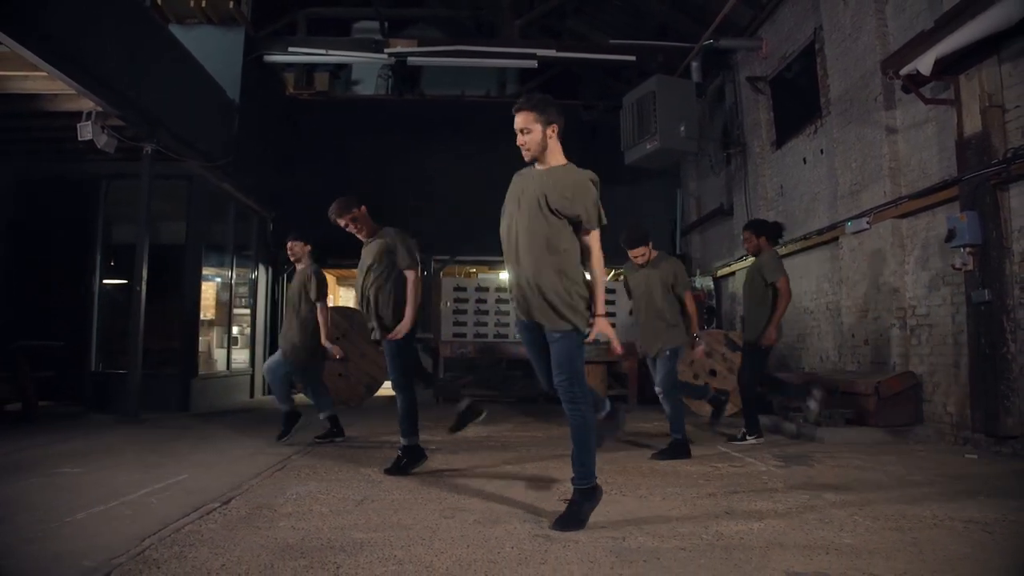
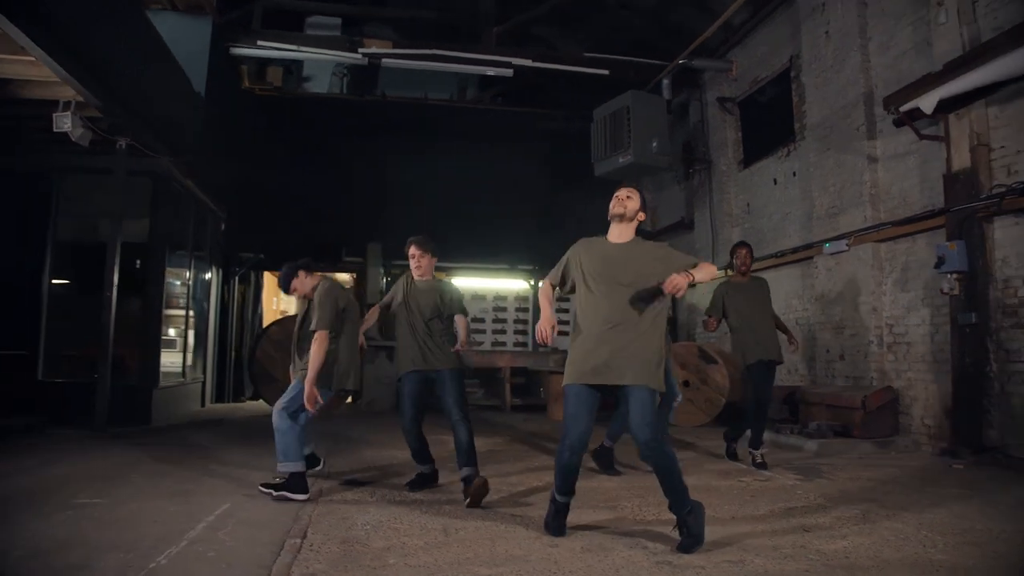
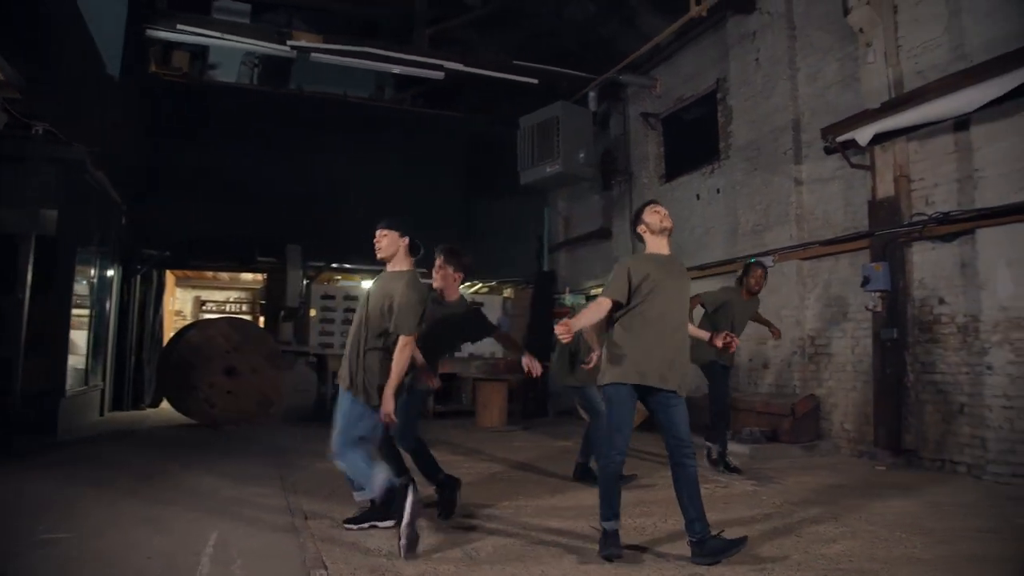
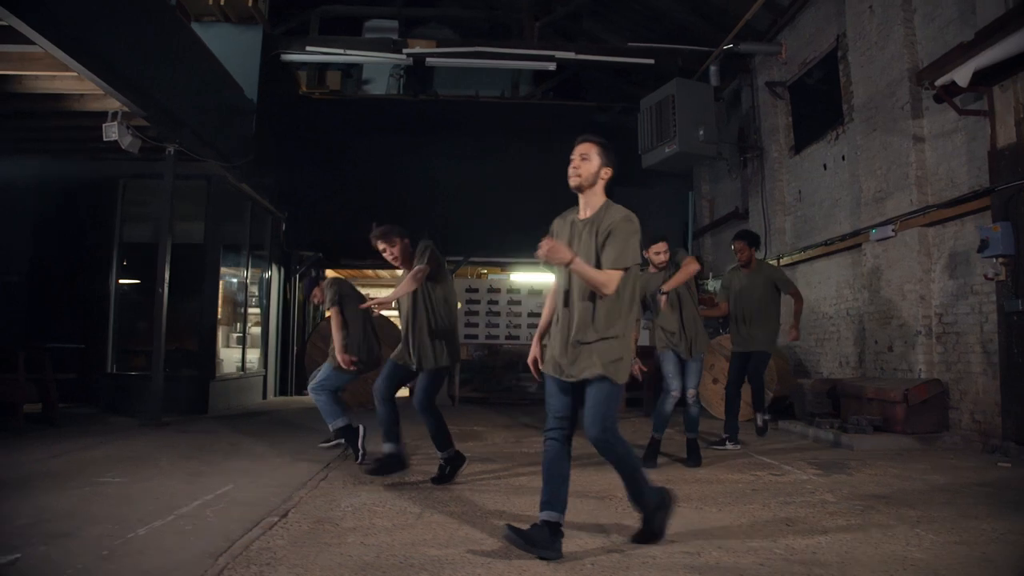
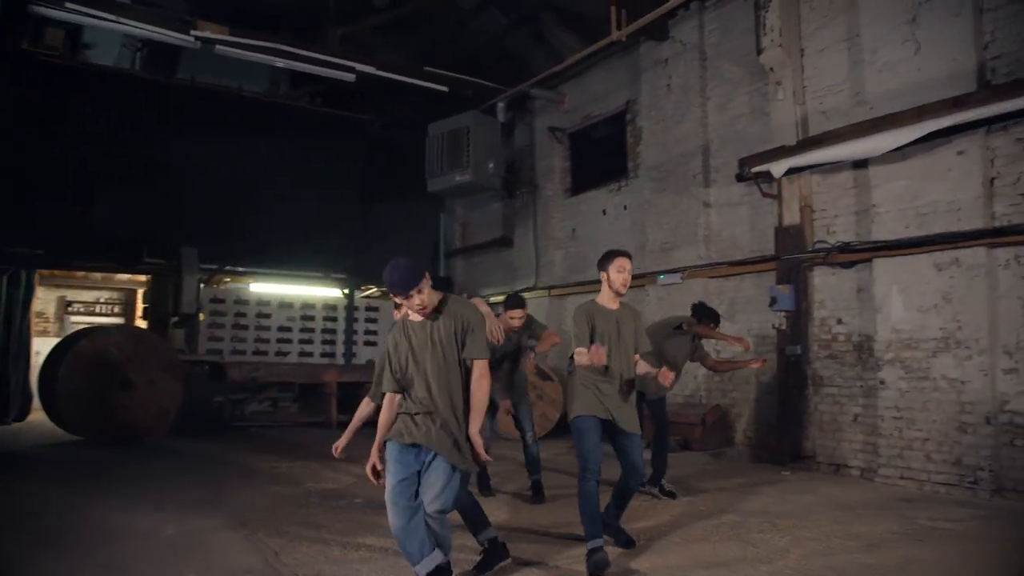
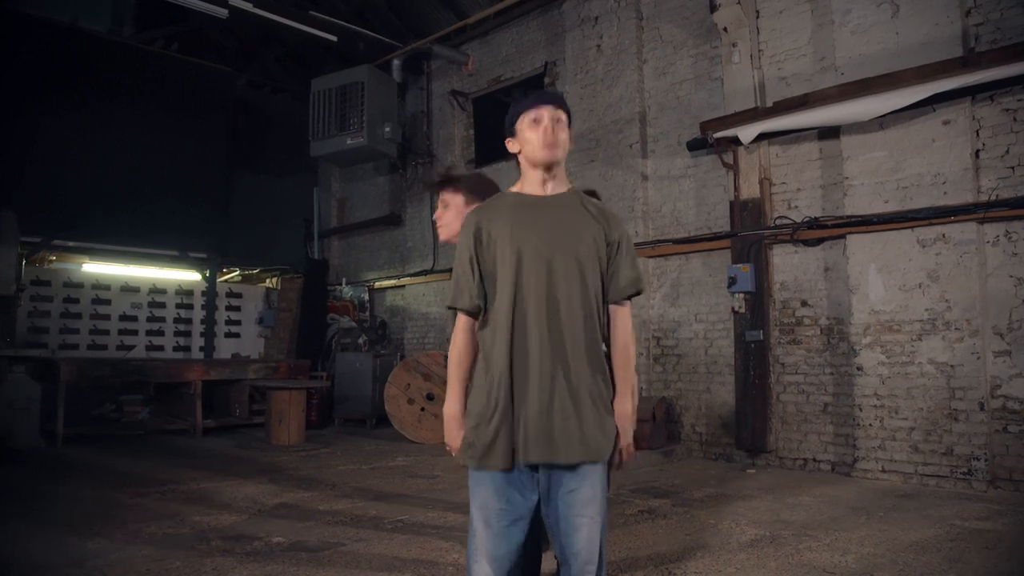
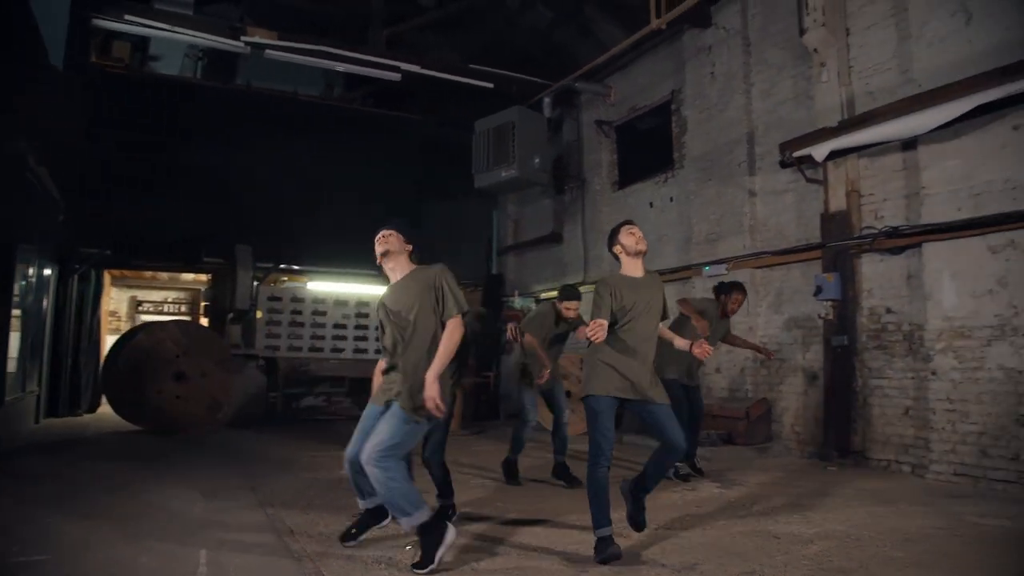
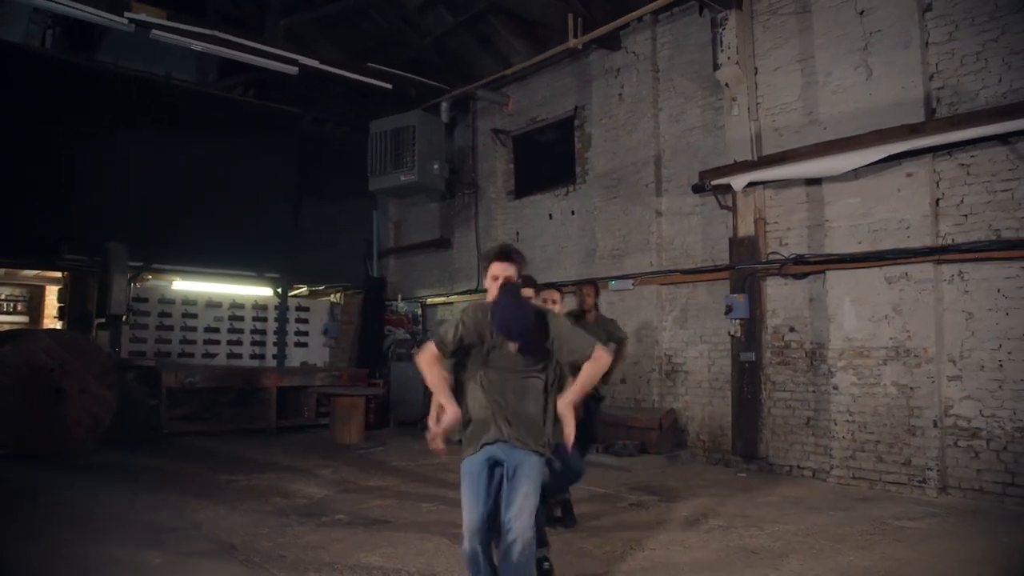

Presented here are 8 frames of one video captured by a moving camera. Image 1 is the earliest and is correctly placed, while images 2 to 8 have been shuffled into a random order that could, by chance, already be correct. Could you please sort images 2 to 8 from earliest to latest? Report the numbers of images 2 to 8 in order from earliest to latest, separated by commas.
4, 2, 3, 7, 5, 8, 6
